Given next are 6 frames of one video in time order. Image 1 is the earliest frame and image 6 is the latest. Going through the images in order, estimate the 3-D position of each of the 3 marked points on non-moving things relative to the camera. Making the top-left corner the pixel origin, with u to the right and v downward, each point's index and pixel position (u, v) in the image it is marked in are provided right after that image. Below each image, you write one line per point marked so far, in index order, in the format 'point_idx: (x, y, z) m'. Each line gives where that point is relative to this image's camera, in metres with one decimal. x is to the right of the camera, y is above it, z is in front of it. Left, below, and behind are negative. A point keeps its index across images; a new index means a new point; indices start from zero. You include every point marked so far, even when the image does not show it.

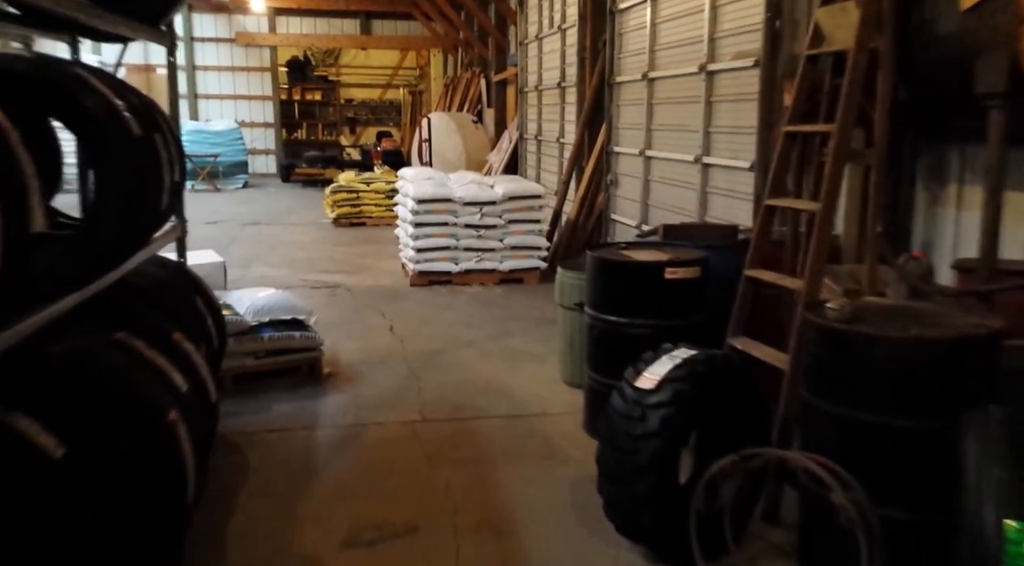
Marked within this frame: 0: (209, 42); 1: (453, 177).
0: (-5.9, +4.7, +15.5) m
1: (-0.5, +0.9, +6.5) m
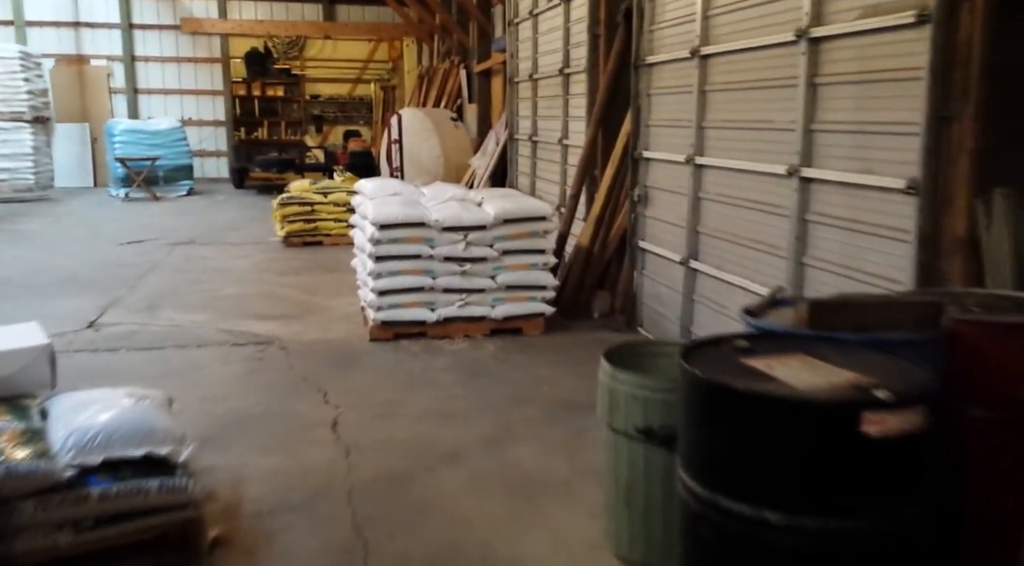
0: (-6.2, +4.4, +13.8) m
1: (-0.5, +0.6, +4.9) m
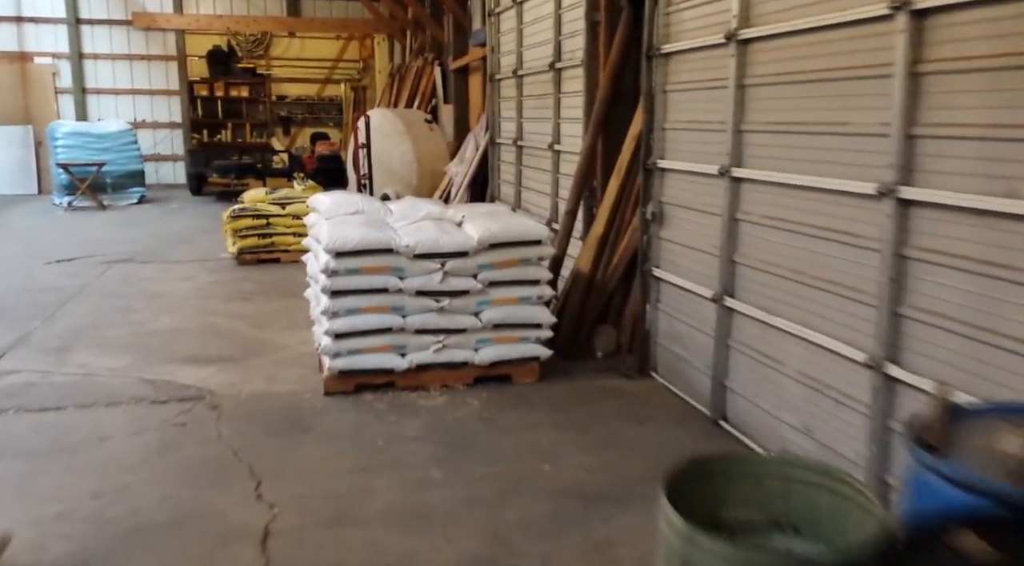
0: (-6.6, +4.1, +12.7) m
1: (-0.6, +0.4, +4.1) m
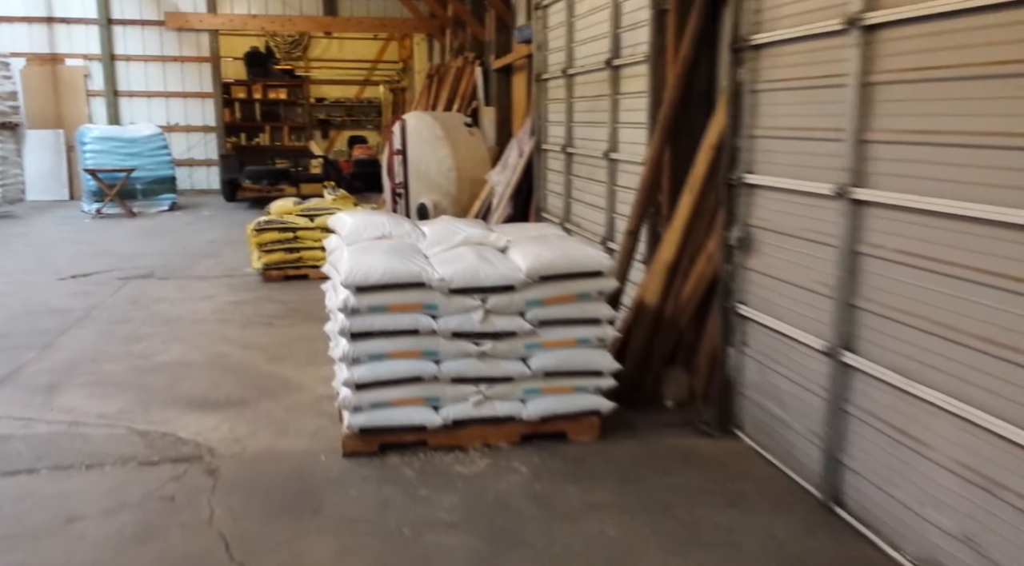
0: (-5.9, +4.0, +12.4) m
1: (-0.4, +0.2, +3.5) m
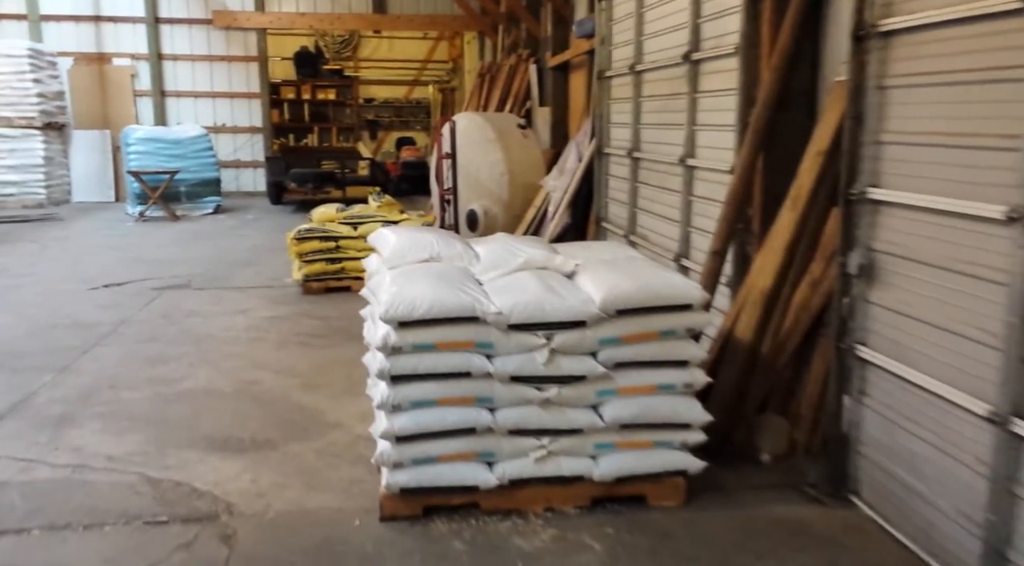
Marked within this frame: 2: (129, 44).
0: (-5.1, +3.9, +12.2) m
1: (-0.1, +0.1, +3.0) m
2: (-5.8, +3.6, +12.1) m
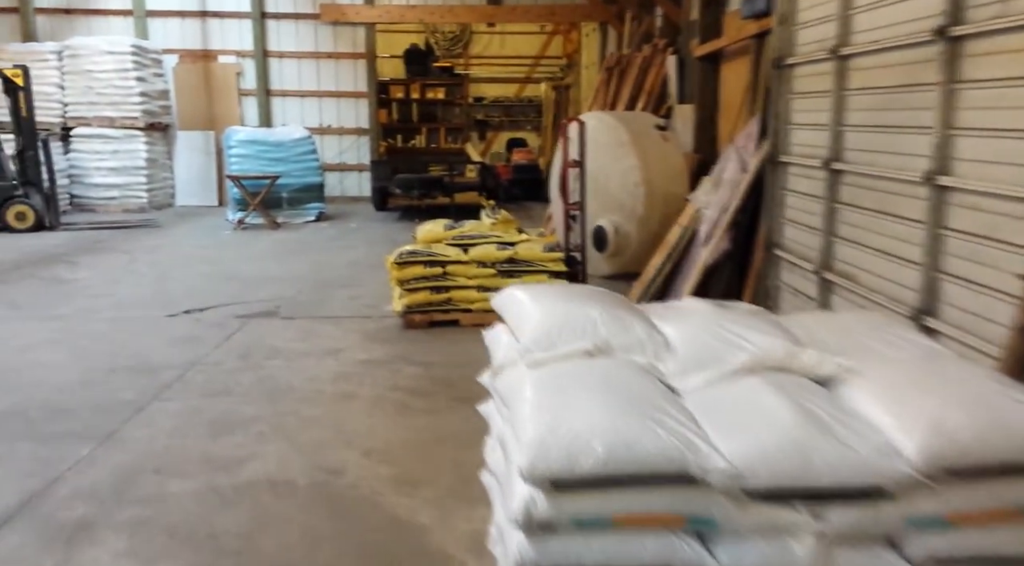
0: (-3.3, +3.8, +11.7) m
1: (+0.4, -0.1, +1.9) m
2: (-4.0, +3.5, +11.7) m
